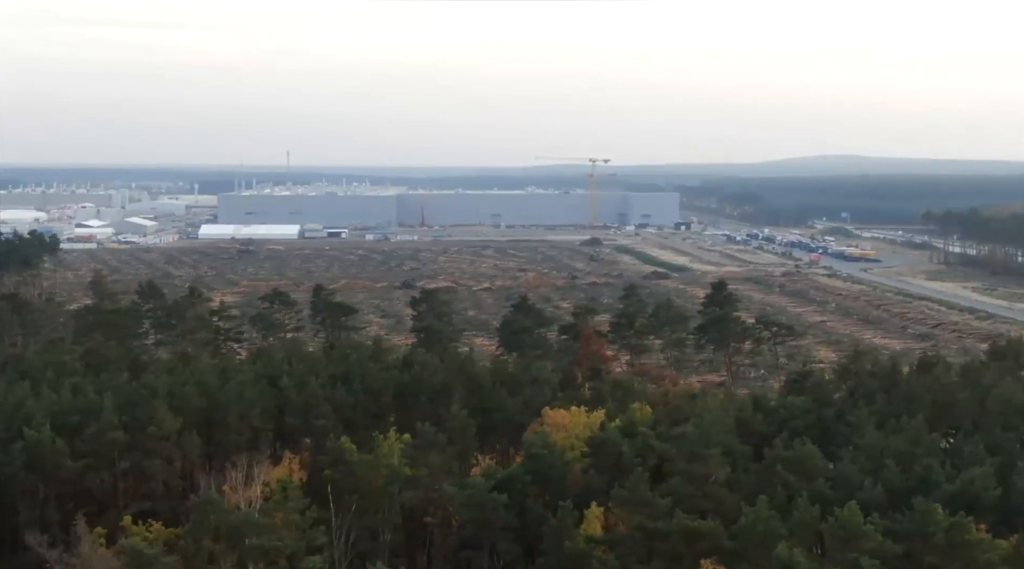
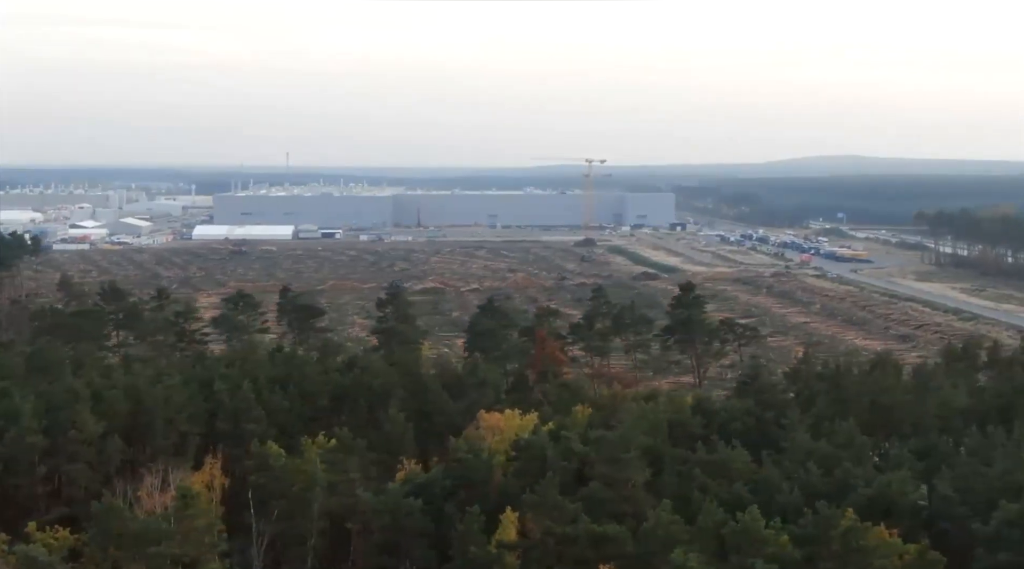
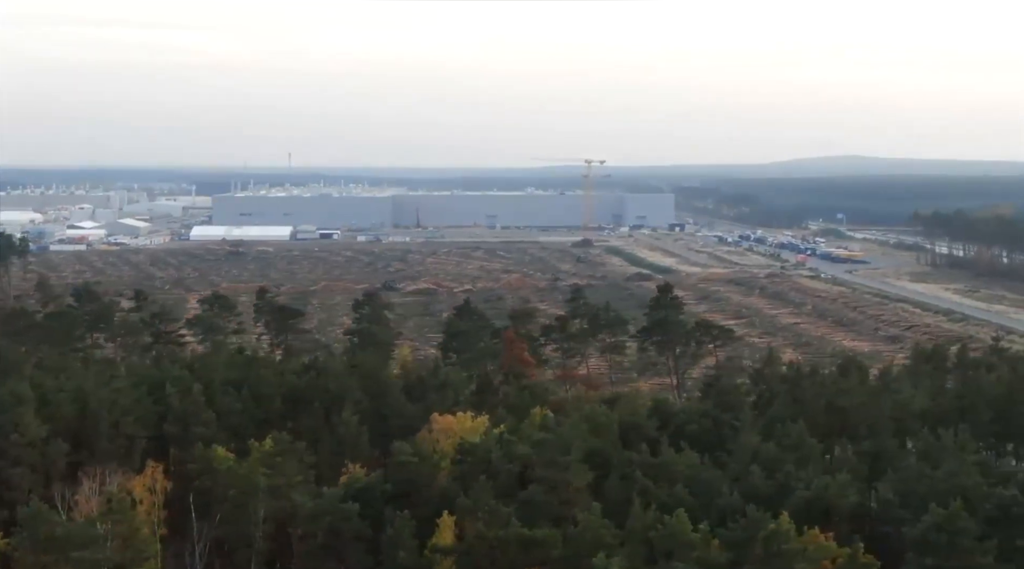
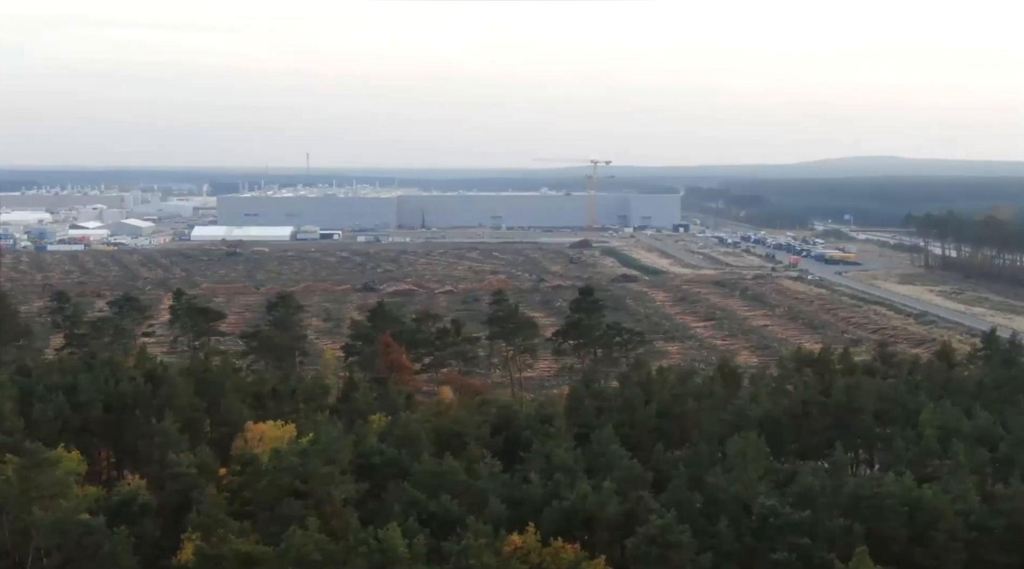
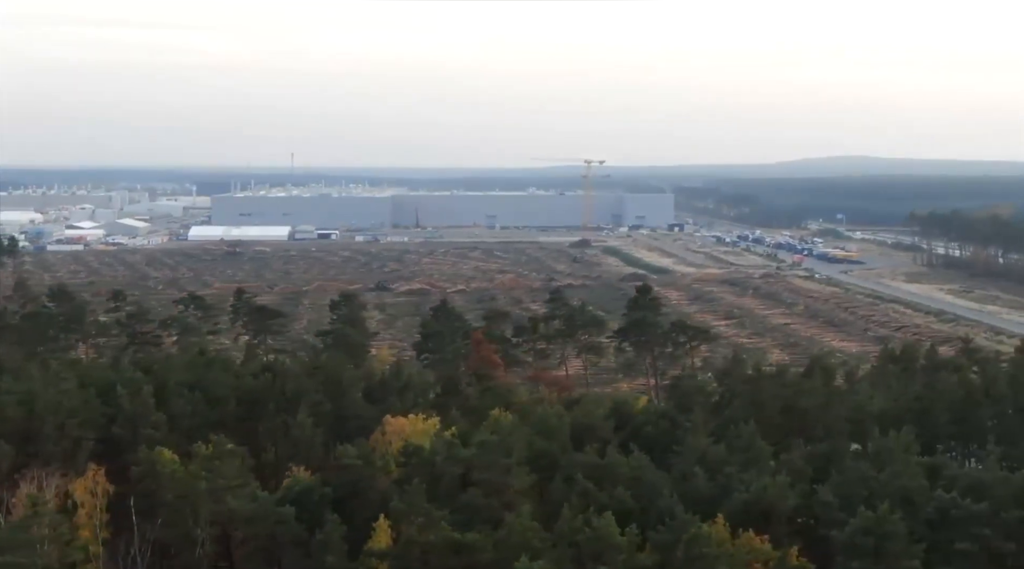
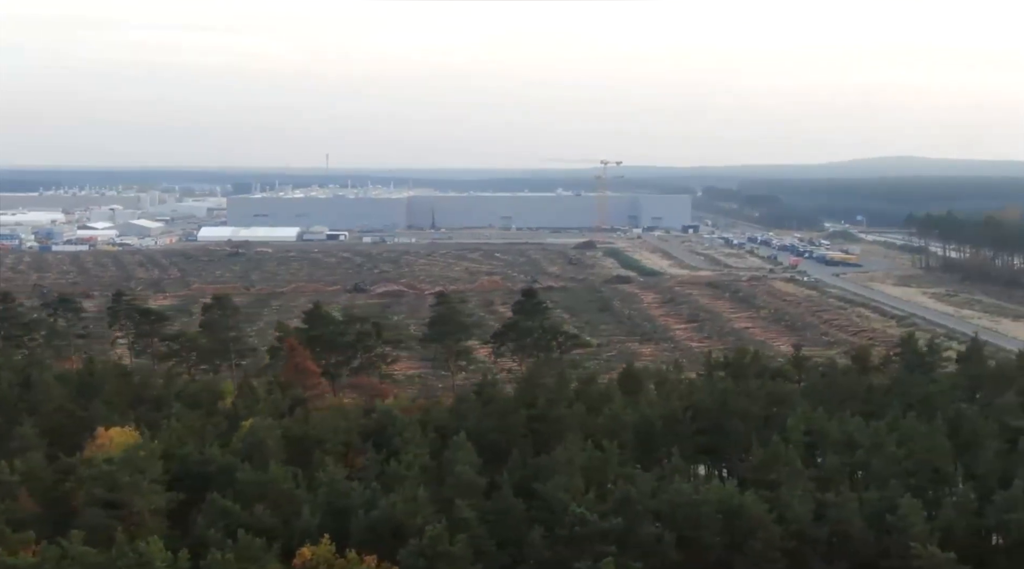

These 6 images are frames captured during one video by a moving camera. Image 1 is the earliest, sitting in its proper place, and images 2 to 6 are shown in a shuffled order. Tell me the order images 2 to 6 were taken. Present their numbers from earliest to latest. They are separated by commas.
2, 3, 5, 4, 6
